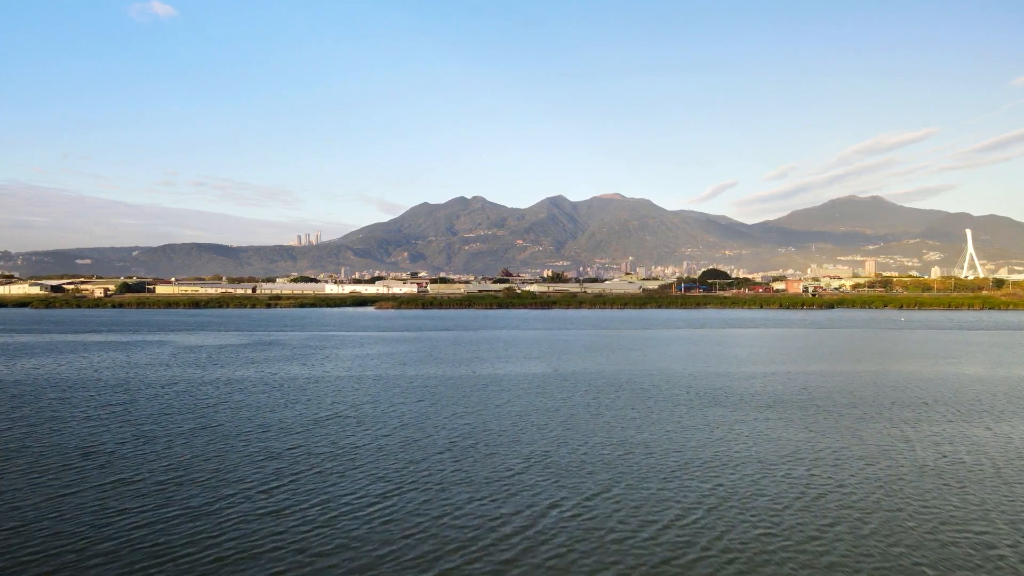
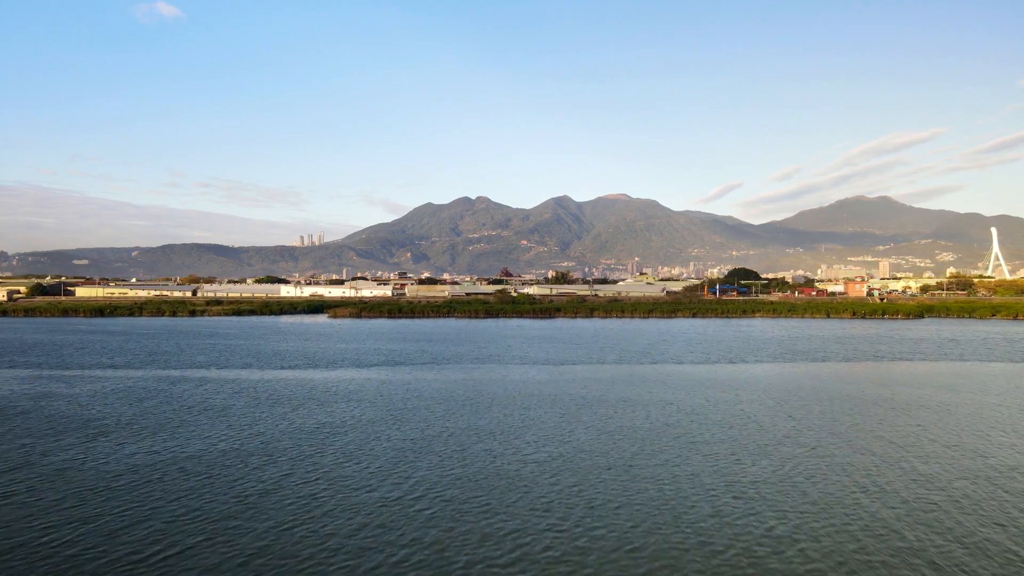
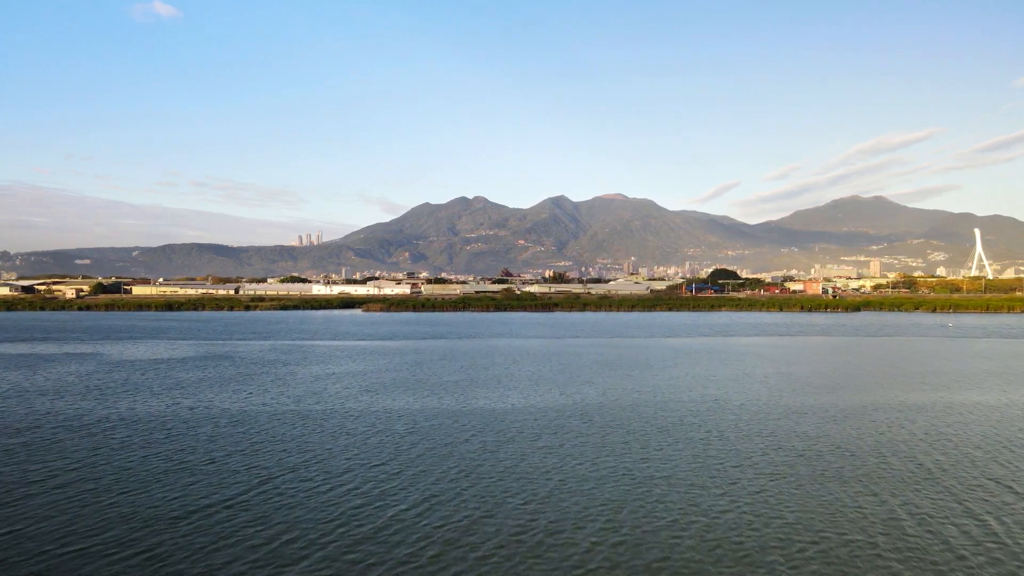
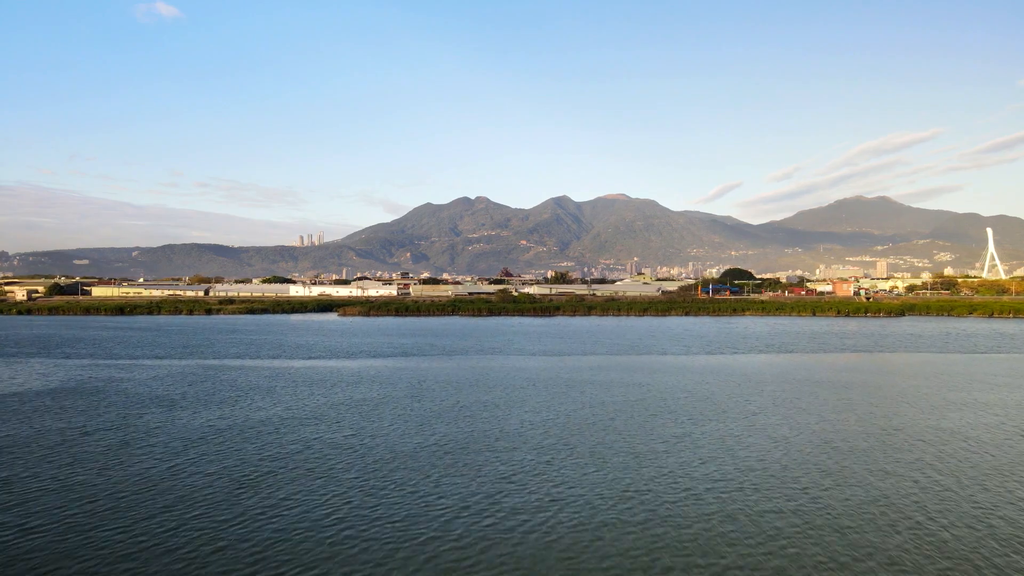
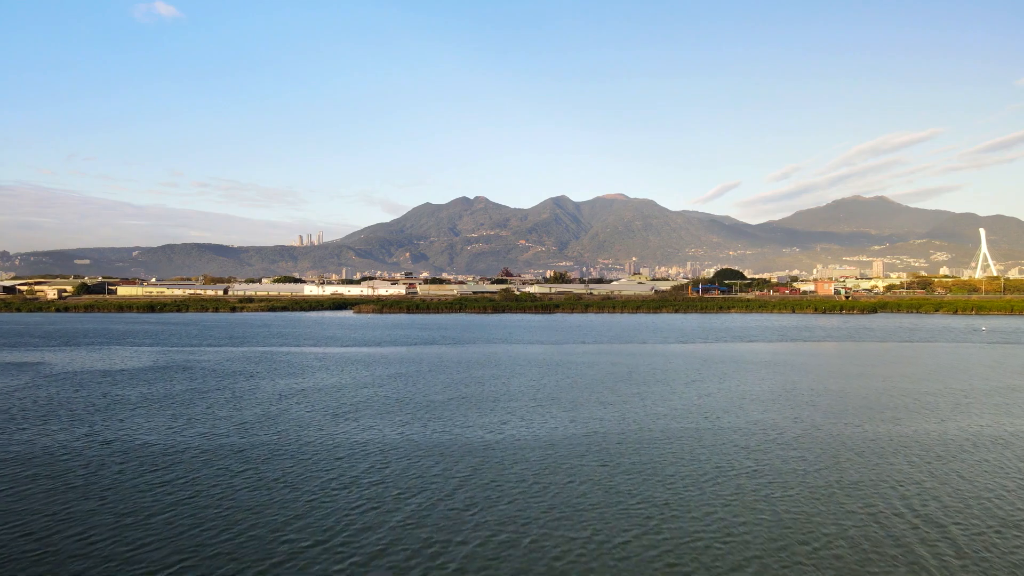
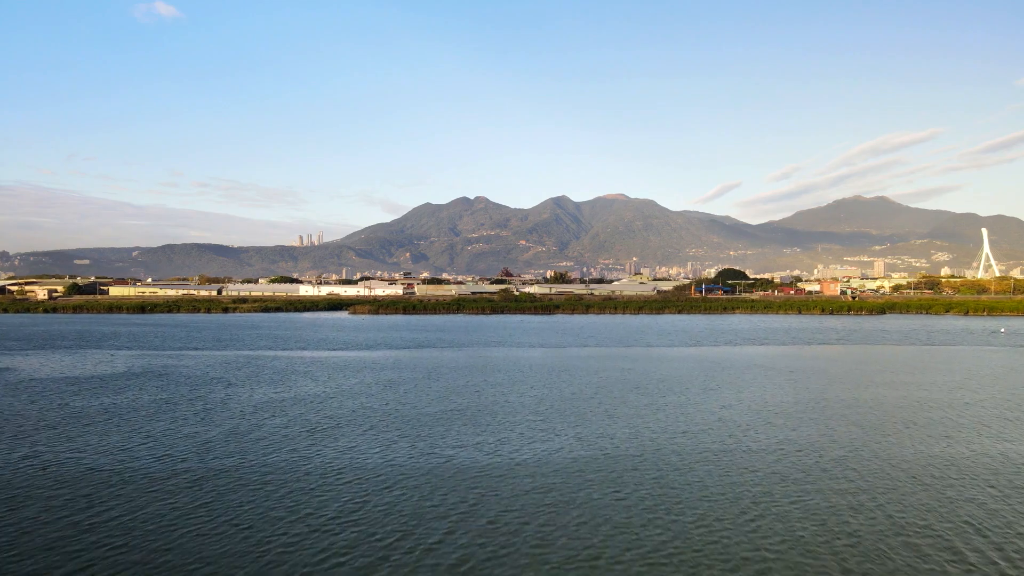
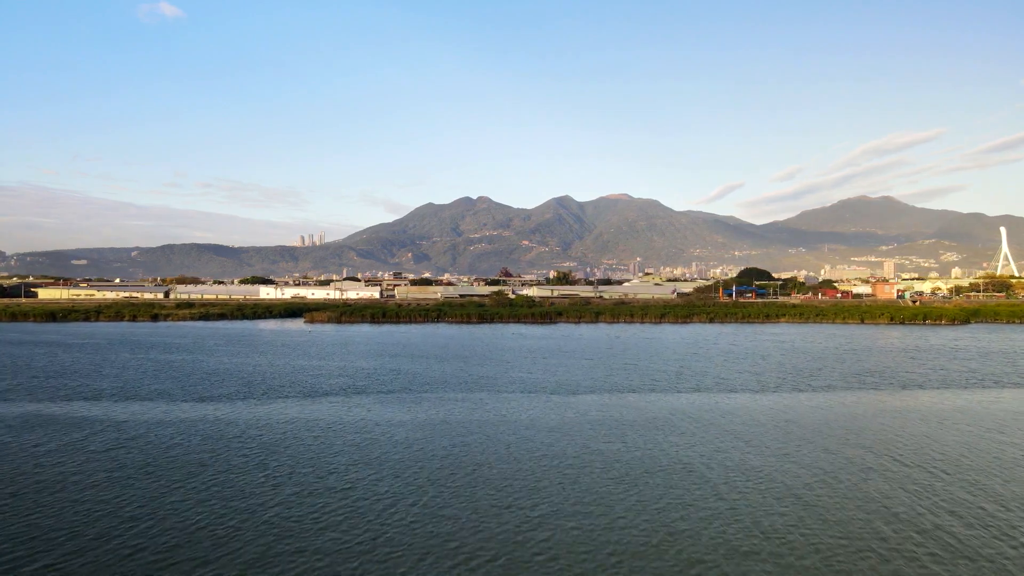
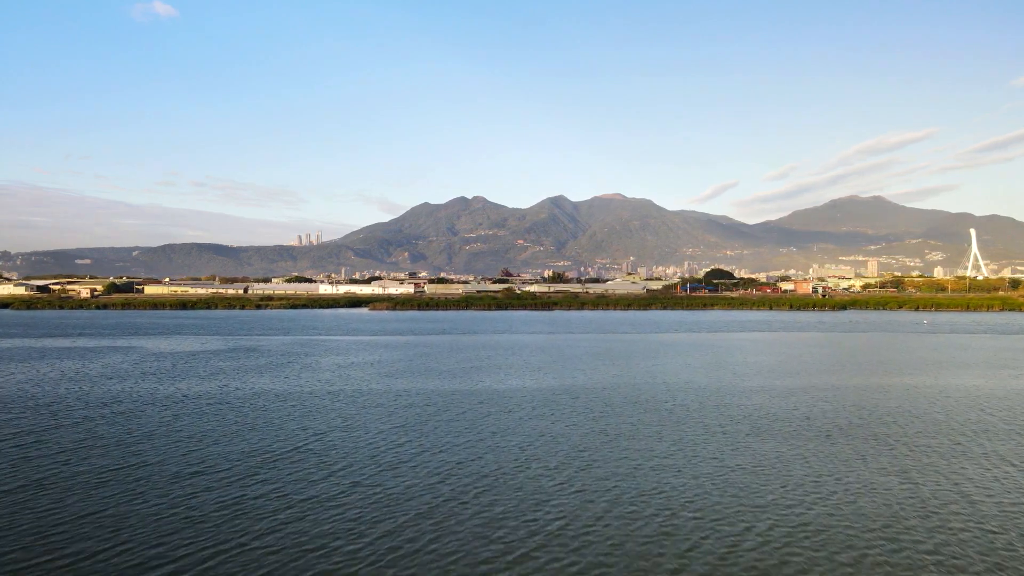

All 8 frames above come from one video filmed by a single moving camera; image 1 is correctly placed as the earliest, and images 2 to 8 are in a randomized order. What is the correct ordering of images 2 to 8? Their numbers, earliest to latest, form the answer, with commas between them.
8, 3, 5, 6, 4, 2, 7
